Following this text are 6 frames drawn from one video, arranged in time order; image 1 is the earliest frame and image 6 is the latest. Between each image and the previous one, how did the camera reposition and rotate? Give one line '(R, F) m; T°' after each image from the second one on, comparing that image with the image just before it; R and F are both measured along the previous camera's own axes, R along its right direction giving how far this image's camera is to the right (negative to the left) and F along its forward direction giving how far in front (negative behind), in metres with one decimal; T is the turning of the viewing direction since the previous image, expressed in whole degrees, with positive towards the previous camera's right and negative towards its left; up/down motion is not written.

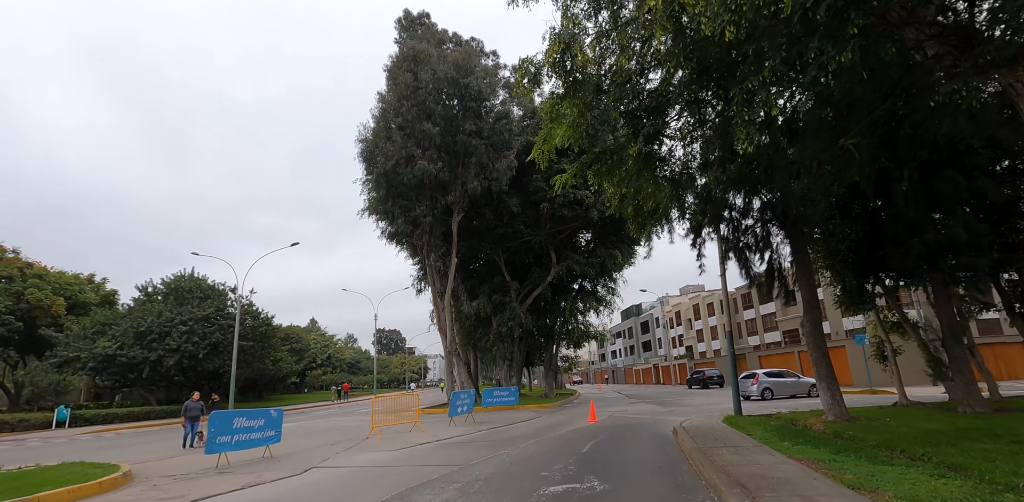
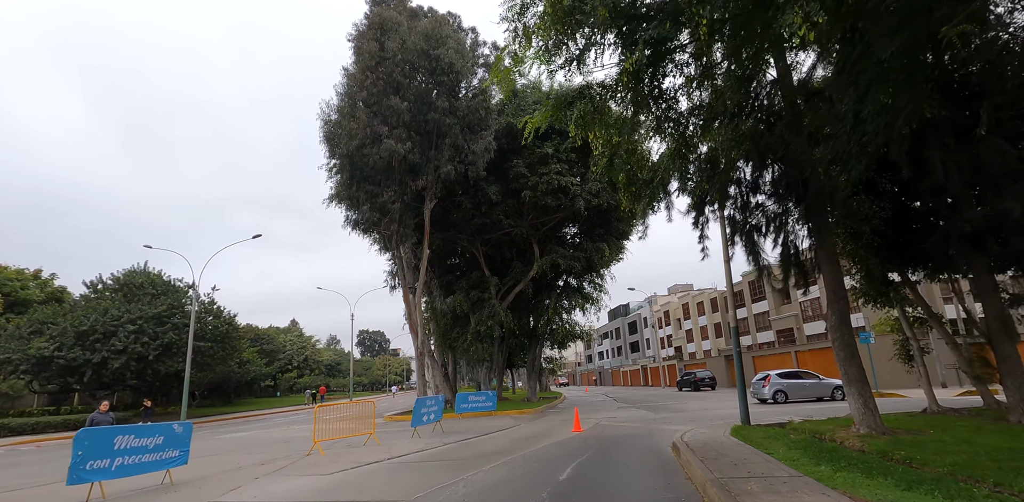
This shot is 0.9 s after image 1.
(+0.4, +2.2) m; +1°
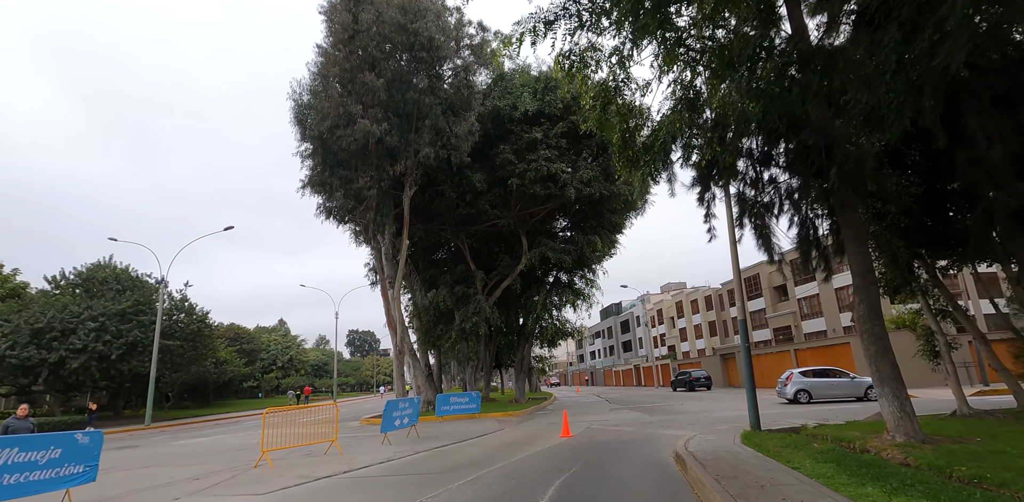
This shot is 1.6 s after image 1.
(+0.3, +1.5) m; +1°
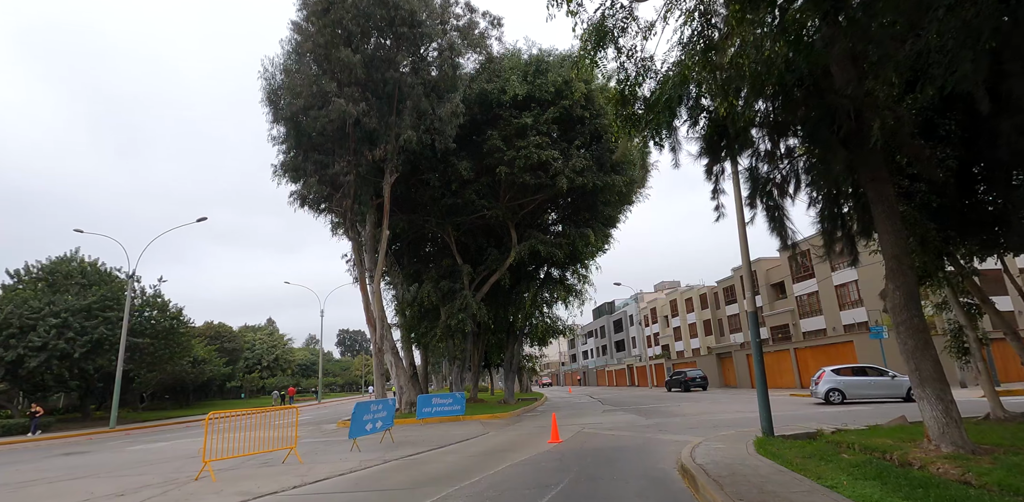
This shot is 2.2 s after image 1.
(+0.2, +1.3) m; +1°
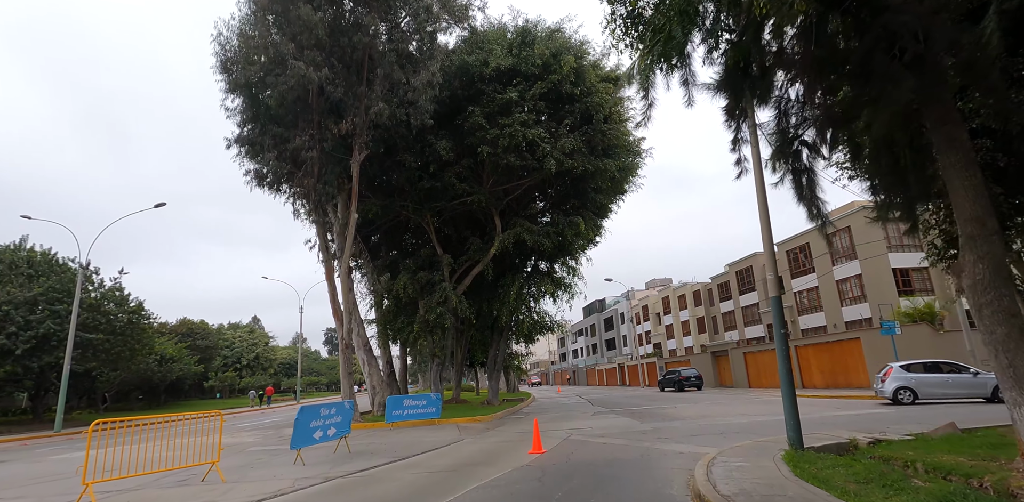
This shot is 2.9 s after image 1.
(+0.3, +1.9) m; +1°
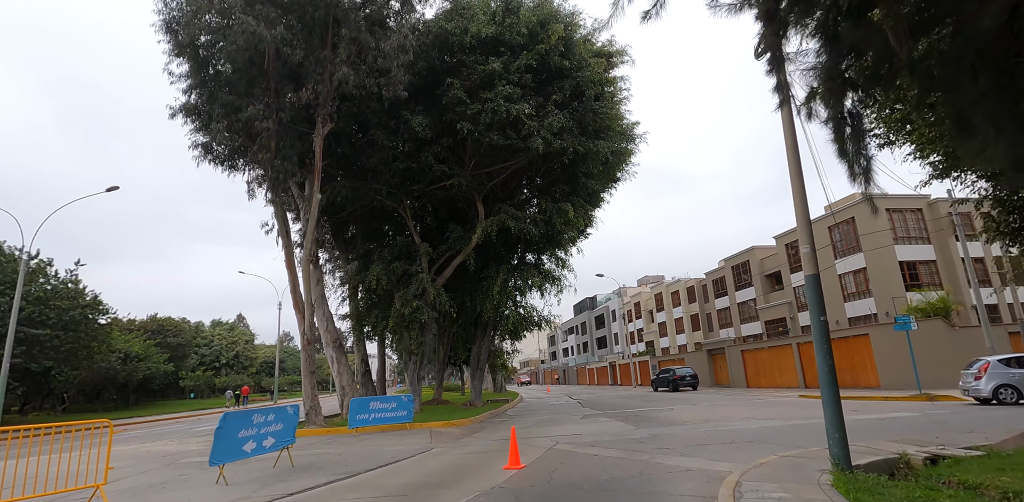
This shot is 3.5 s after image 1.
(+0.3, +1.8) m; +1°
